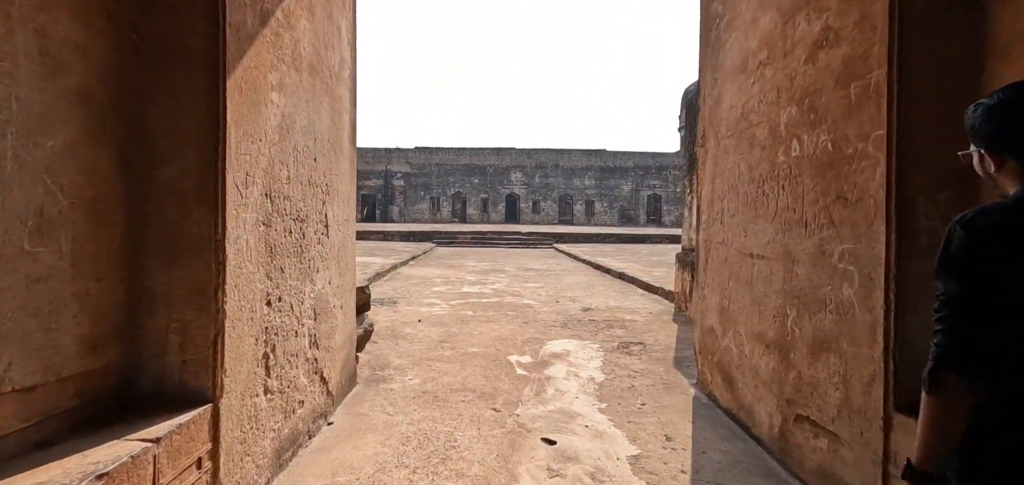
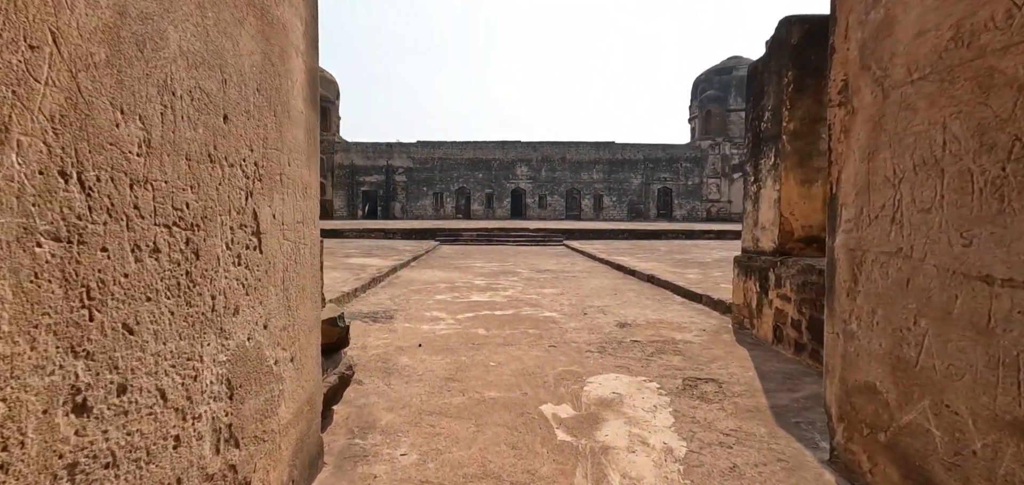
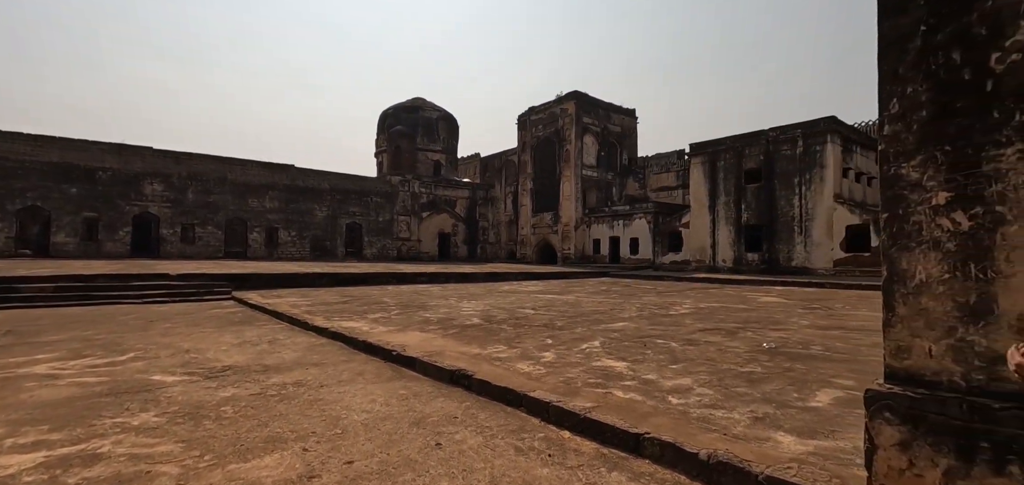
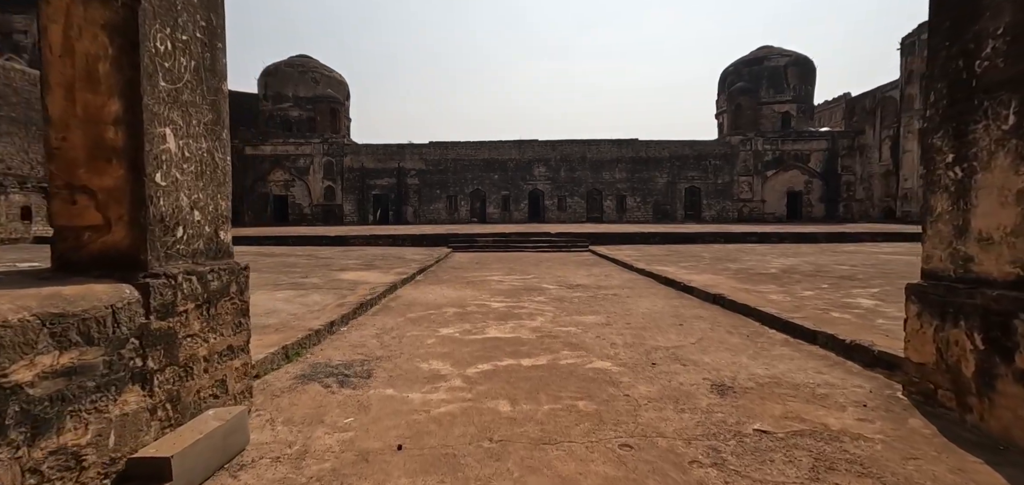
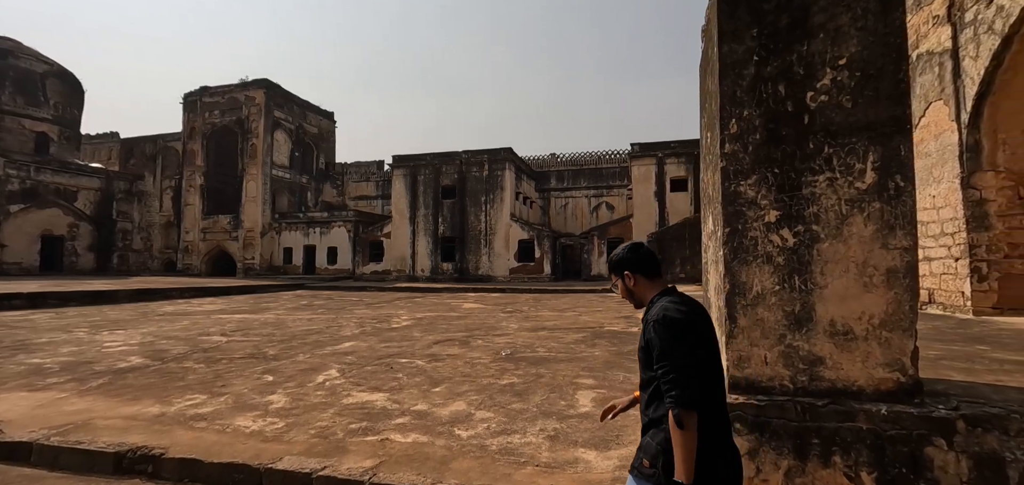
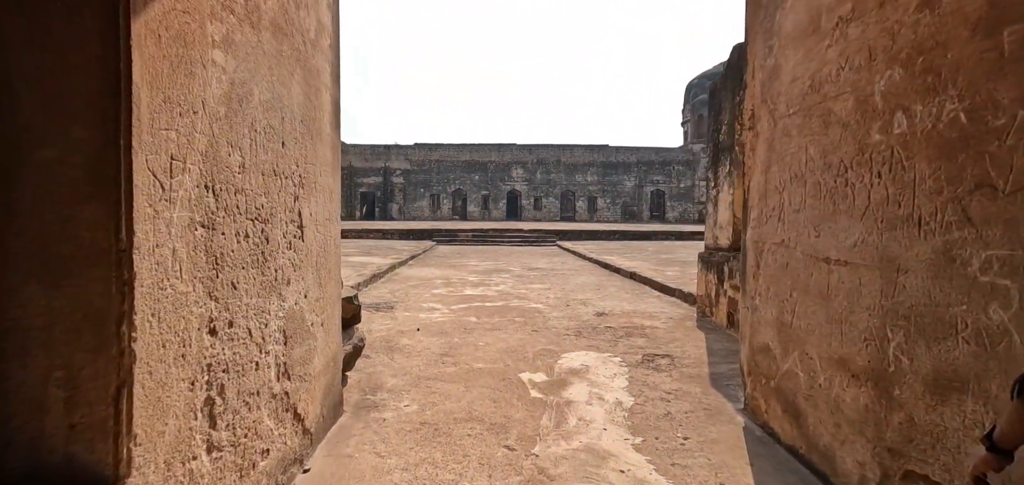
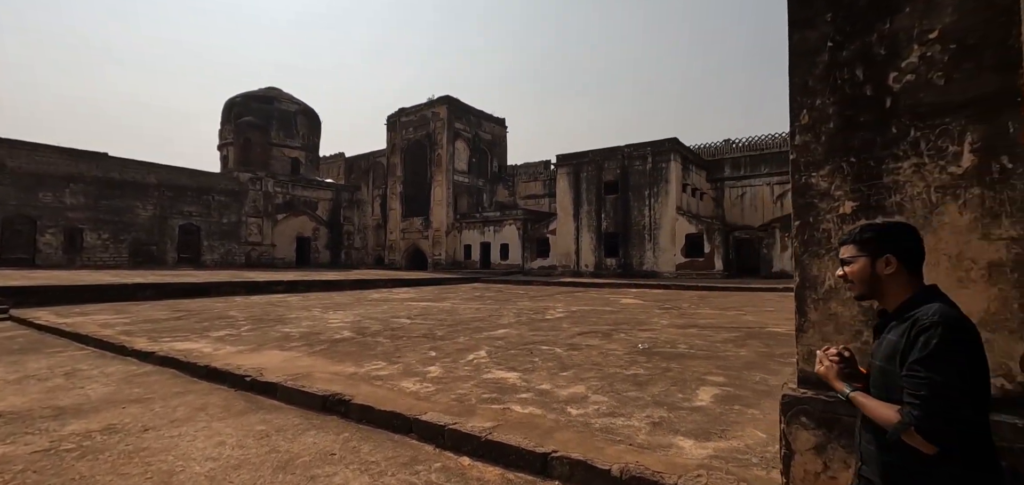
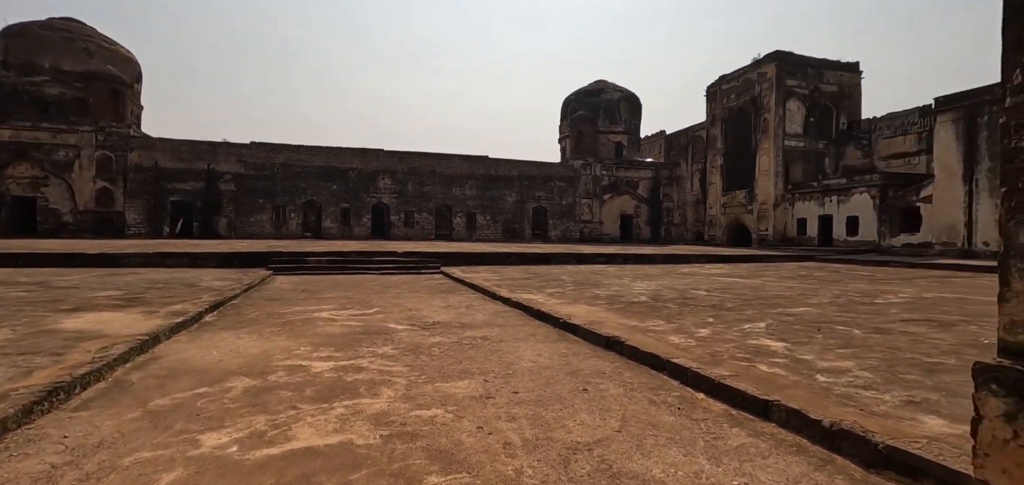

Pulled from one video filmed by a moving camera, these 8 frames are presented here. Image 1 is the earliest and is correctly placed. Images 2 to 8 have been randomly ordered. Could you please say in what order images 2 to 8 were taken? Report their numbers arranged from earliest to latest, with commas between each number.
6, 2, 4, 8, 3, 7, 5
